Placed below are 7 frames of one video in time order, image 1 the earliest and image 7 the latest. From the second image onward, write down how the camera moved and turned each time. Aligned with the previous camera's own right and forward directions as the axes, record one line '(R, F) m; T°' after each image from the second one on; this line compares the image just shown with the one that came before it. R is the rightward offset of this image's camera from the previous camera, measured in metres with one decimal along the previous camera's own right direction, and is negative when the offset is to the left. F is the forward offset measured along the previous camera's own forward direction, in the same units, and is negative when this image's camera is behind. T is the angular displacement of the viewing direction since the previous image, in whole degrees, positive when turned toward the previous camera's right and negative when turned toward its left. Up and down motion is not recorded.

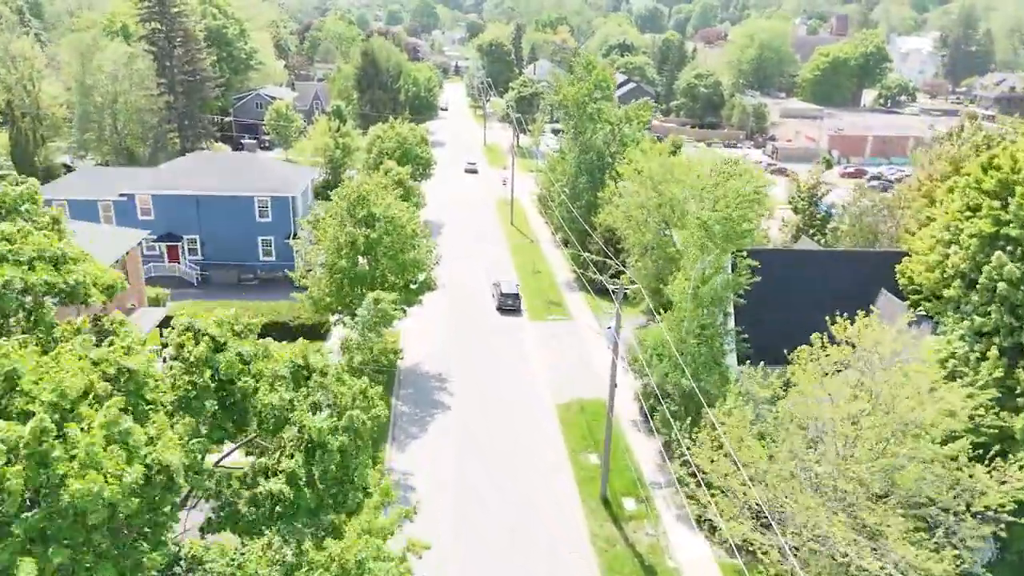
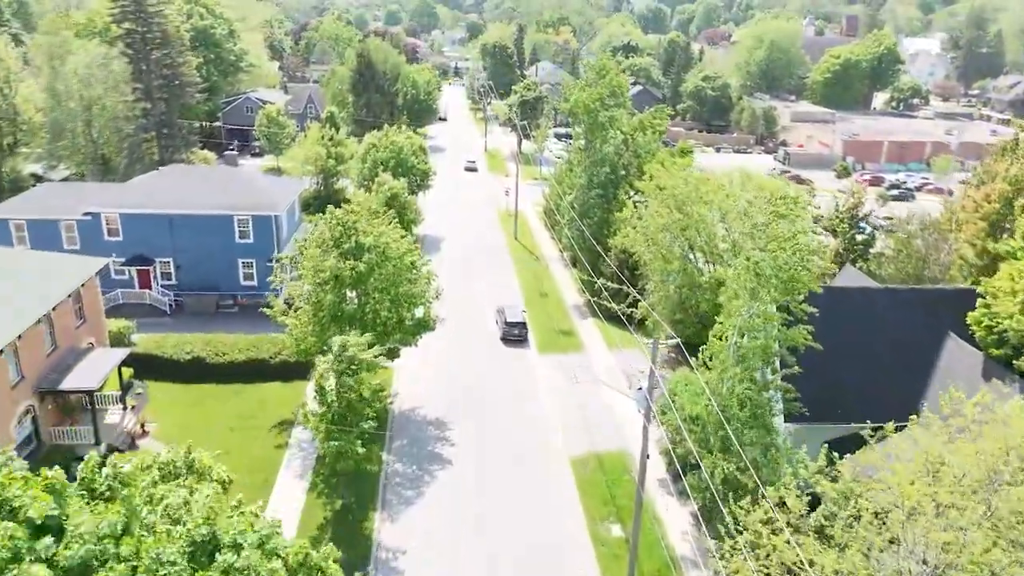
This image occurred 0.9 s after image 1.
(-0.3, +3.5) m; 0°
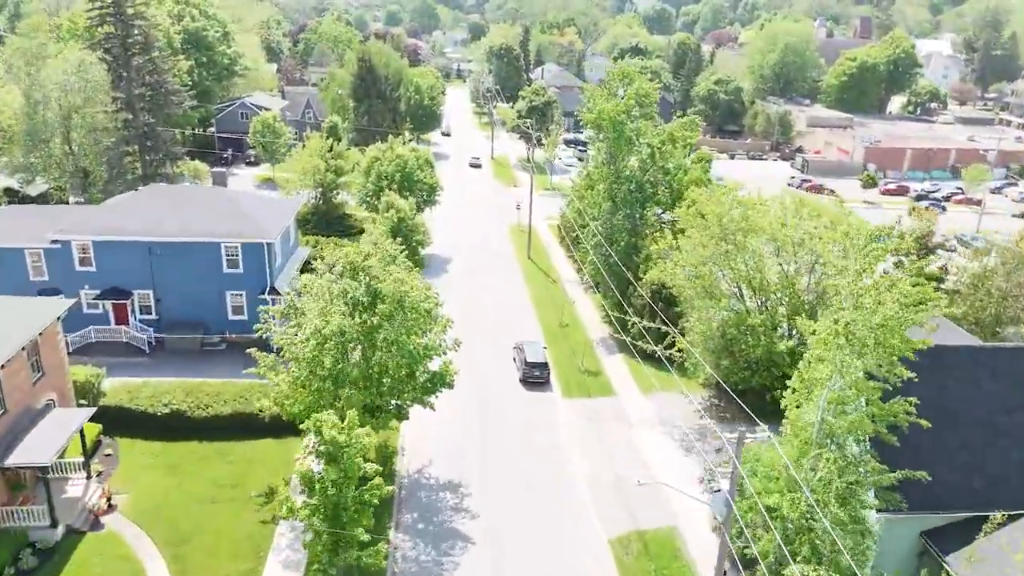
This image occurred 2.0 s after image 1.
(-0.9, +3.6) m; 0°
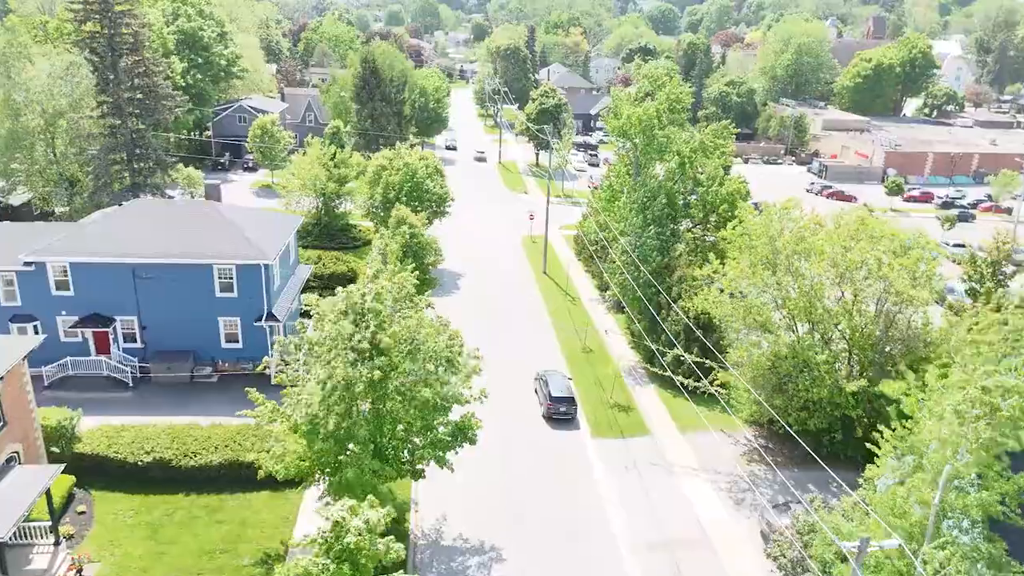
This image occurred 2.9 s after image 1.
(-0.9, +2.9) m; 0°
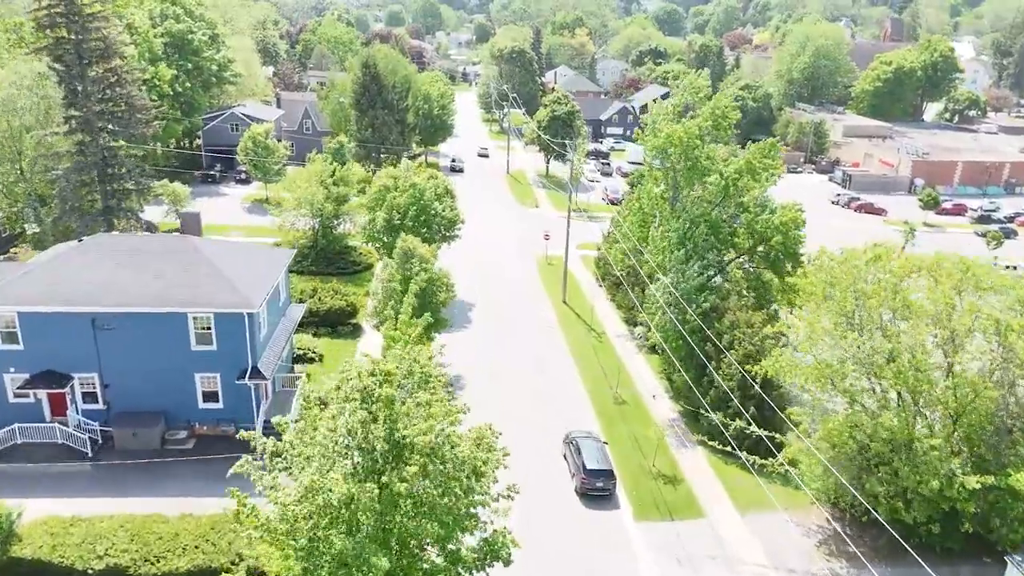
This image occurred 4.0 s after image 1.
(-0.9, +4.1) m; 0°
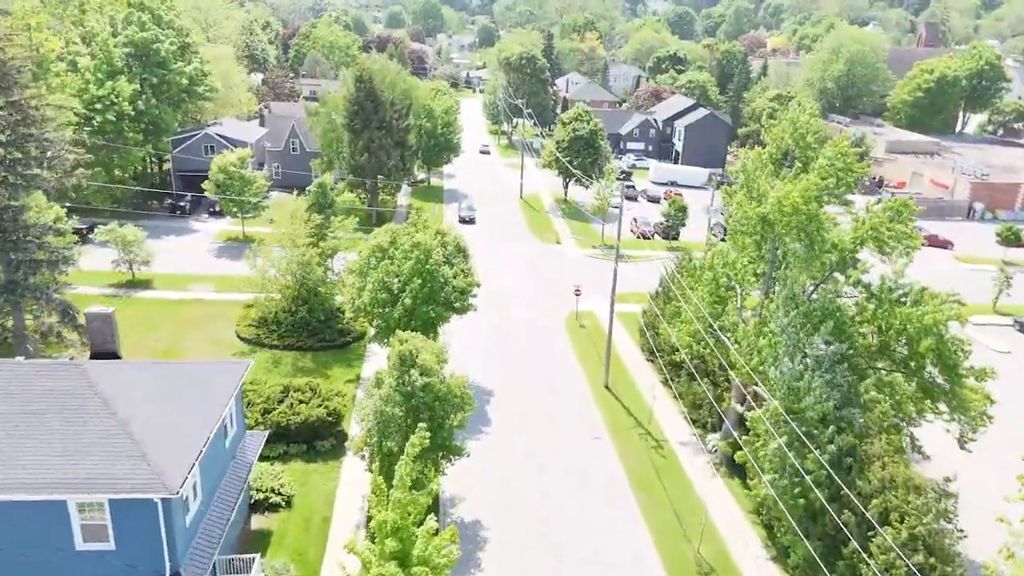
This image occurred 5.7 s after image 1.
(-1.2, +8.1) m; 0°
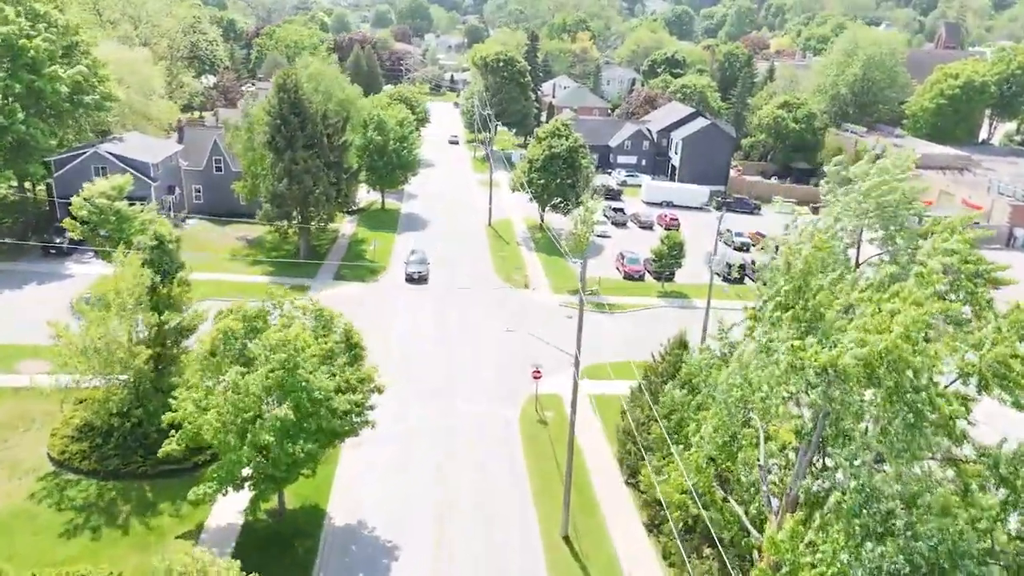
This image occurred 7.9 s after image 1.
(+2.4, +9.5) m; 0°
